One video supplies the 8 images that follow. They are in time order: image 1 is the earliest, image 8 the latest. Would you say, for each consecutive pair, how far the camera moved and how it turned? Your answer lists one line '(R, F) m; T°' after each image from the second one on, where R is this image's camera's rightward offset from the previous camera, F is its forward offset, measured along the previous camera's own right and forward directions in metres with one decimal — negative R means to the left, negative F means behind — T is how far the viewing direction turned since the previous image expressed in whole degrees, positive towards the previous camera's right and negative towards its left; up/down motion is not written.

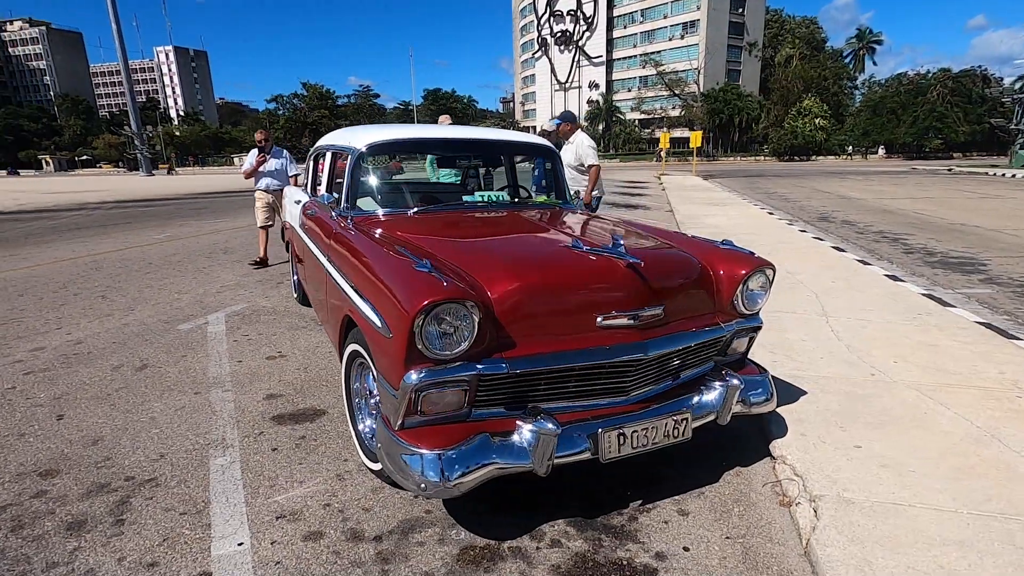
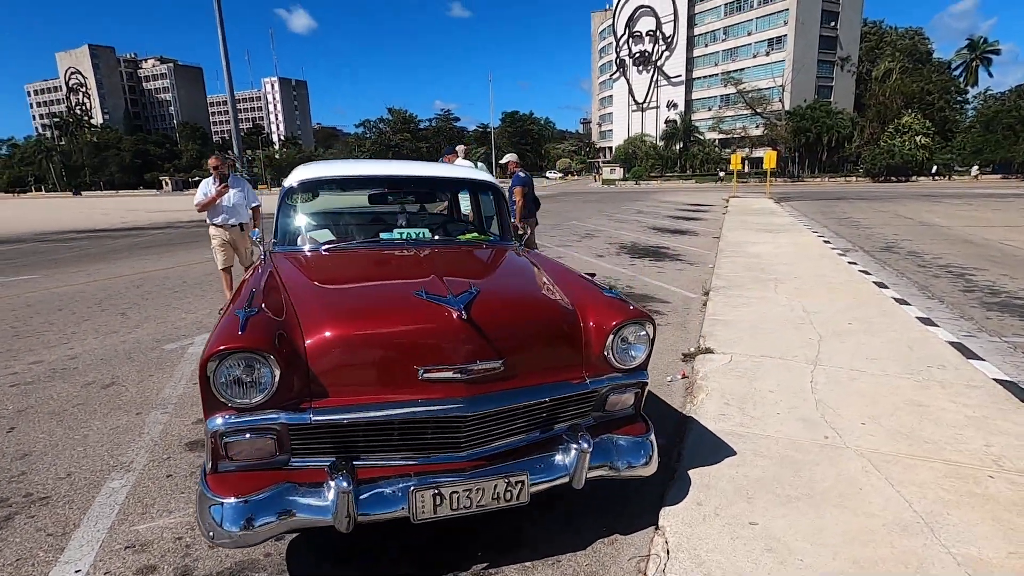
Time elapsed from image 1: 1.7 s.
(+0.9, +0.1) m; -8°
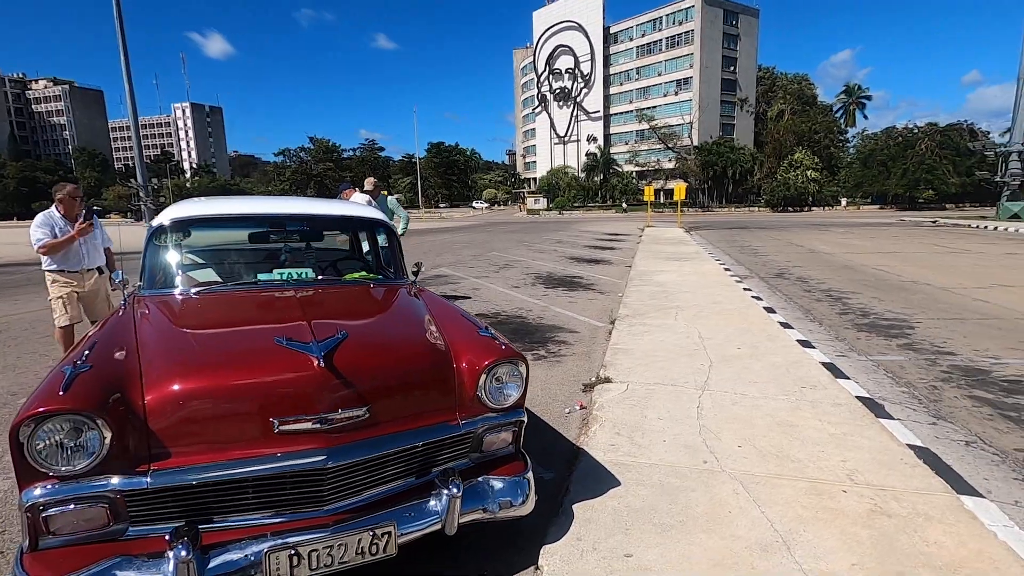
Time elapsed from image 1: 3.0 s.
(+0.2, 0.0) m; +7°
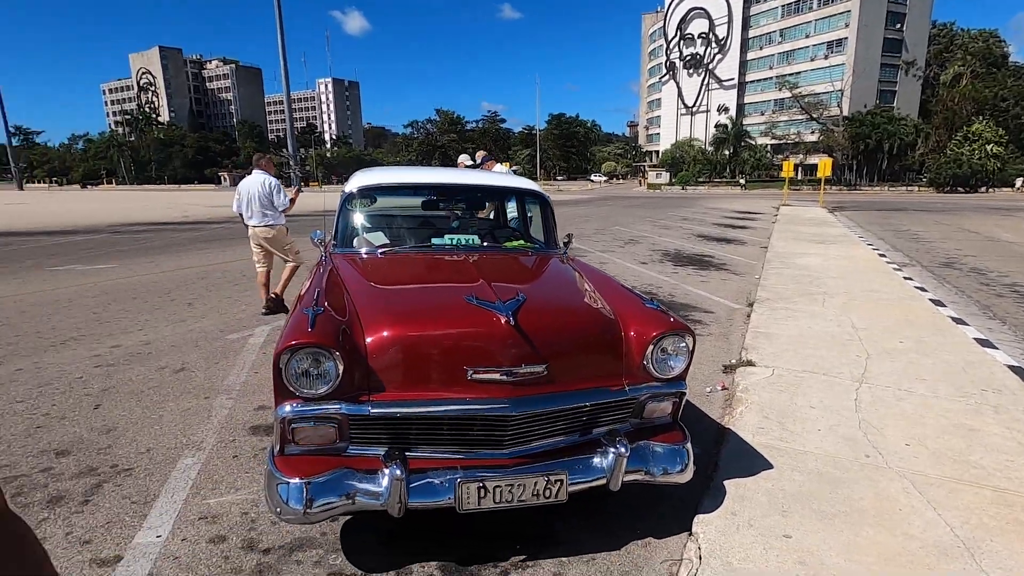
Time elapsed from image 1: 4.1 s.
(-0.2, -0.1) m; -12°
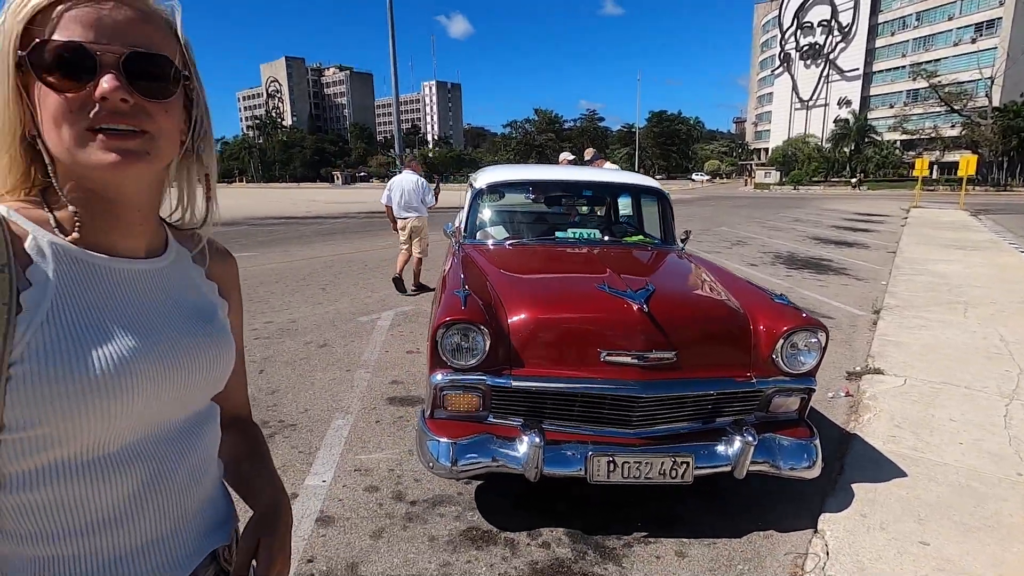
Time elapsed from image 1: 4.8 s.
(-0.2, -0.2) m; -10°
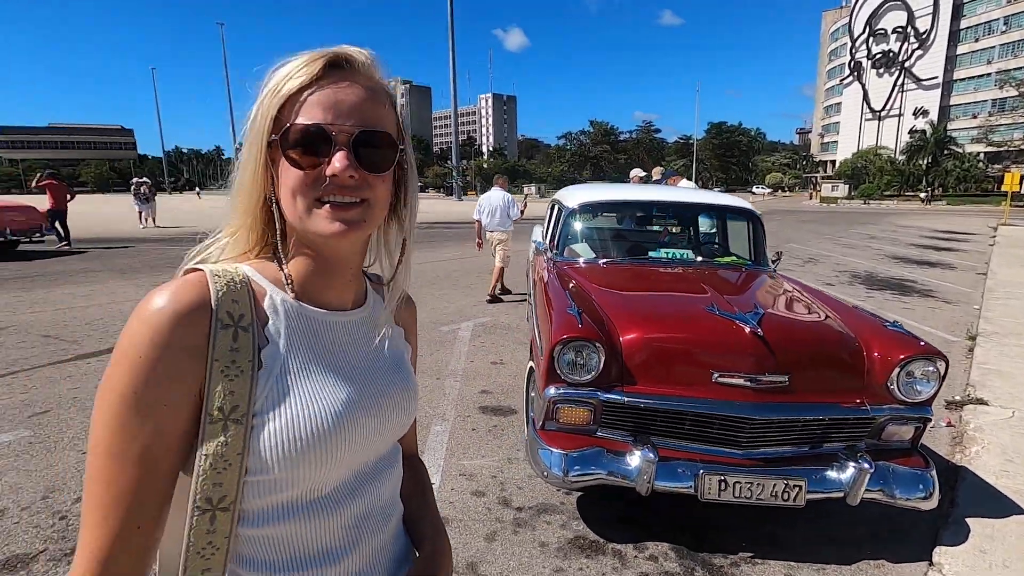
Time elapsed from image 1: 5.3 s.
(-0.3, -0.1) m; -5°
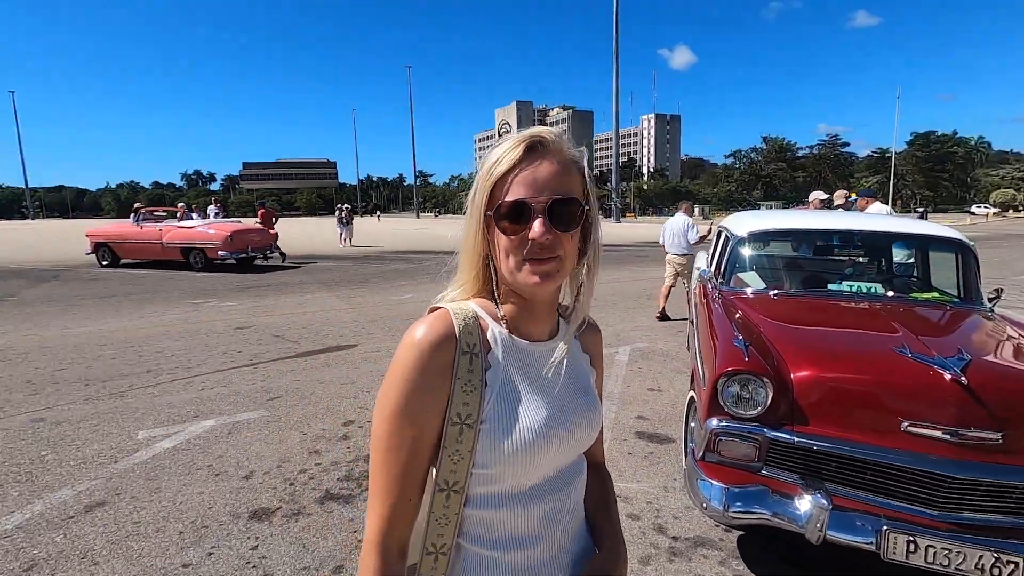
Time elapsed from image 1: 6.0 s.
(0.0, -0.2) m; -16°
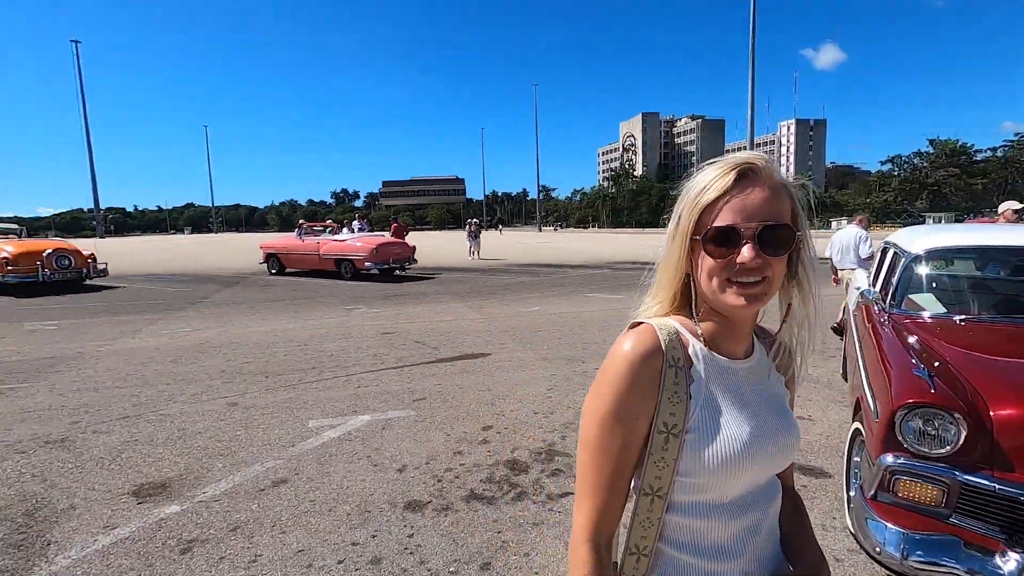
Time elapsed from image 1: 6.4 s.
(-0.1, -0.1) m; -13°
